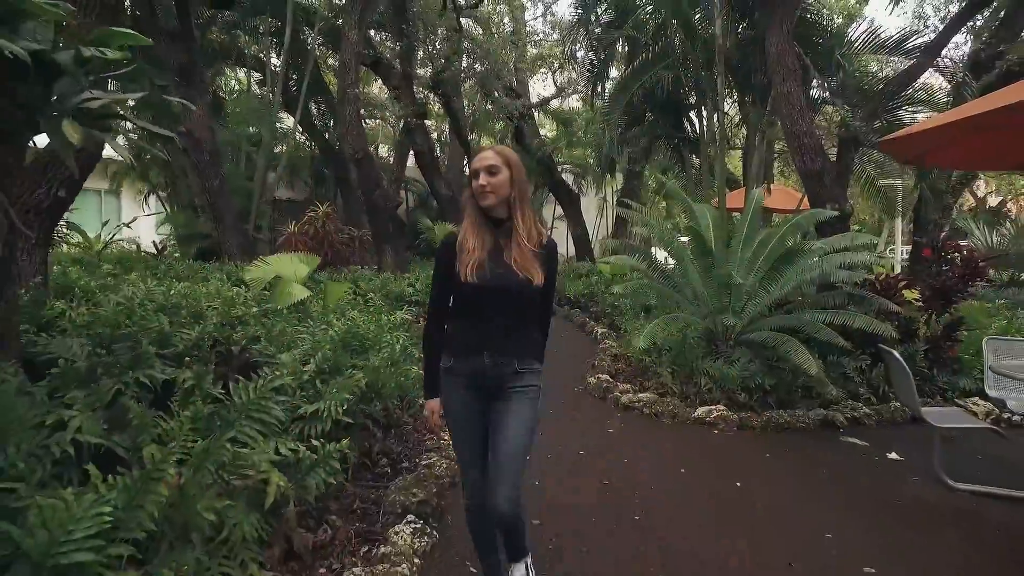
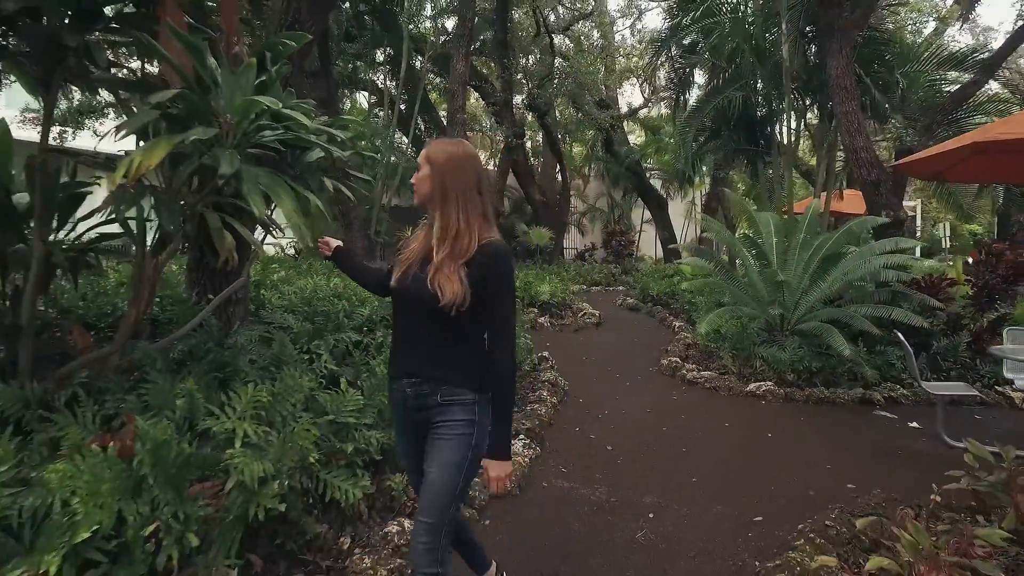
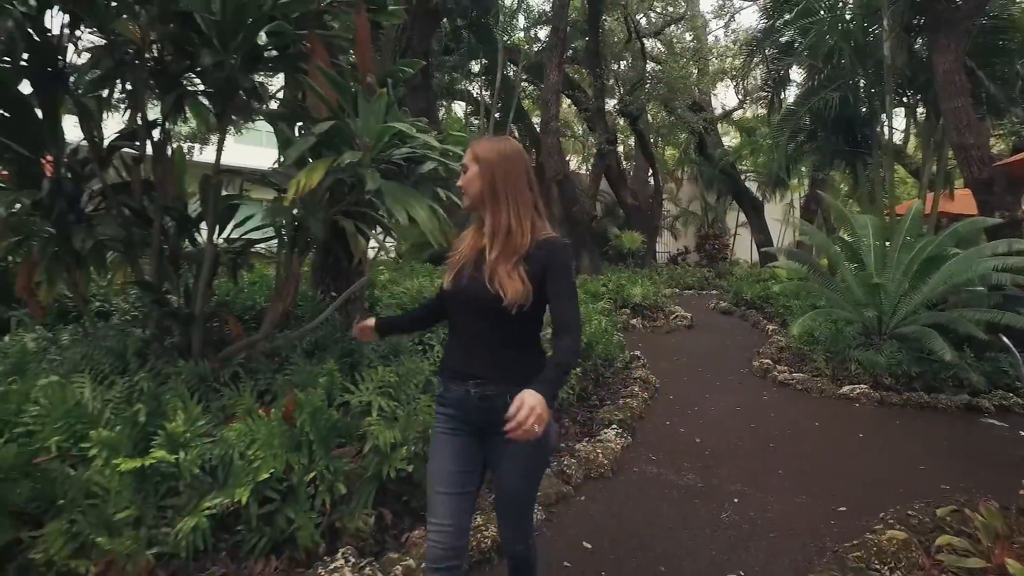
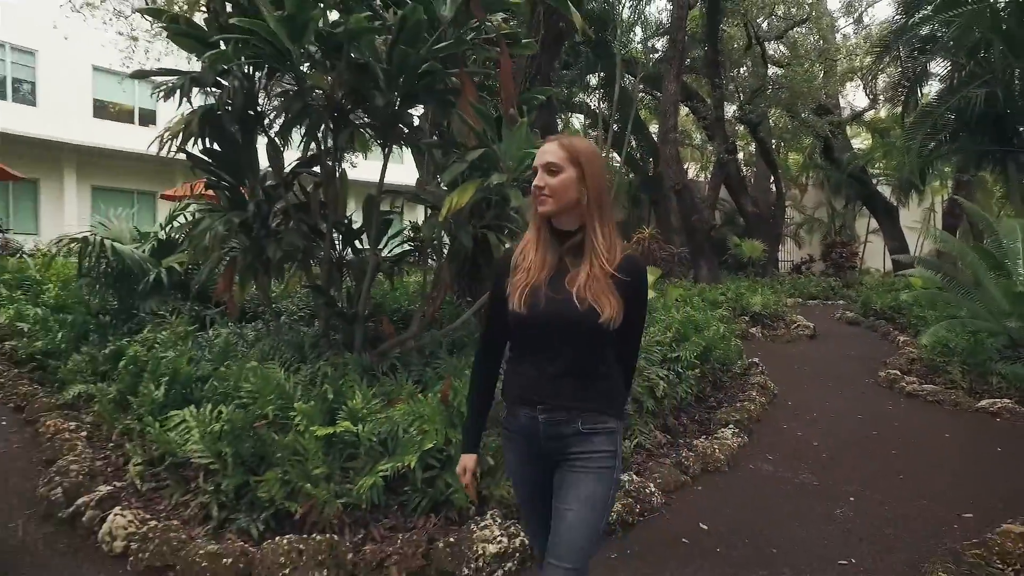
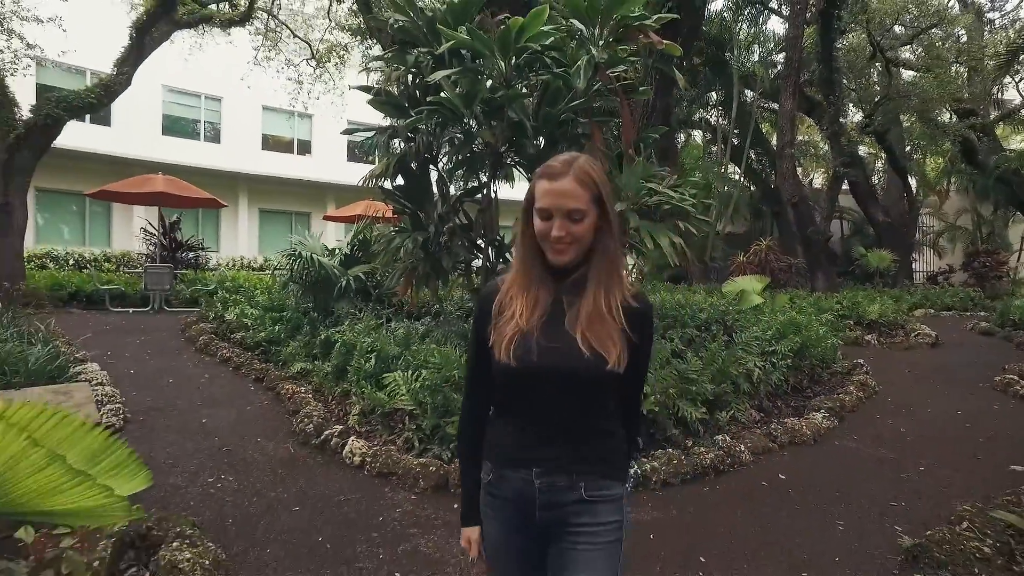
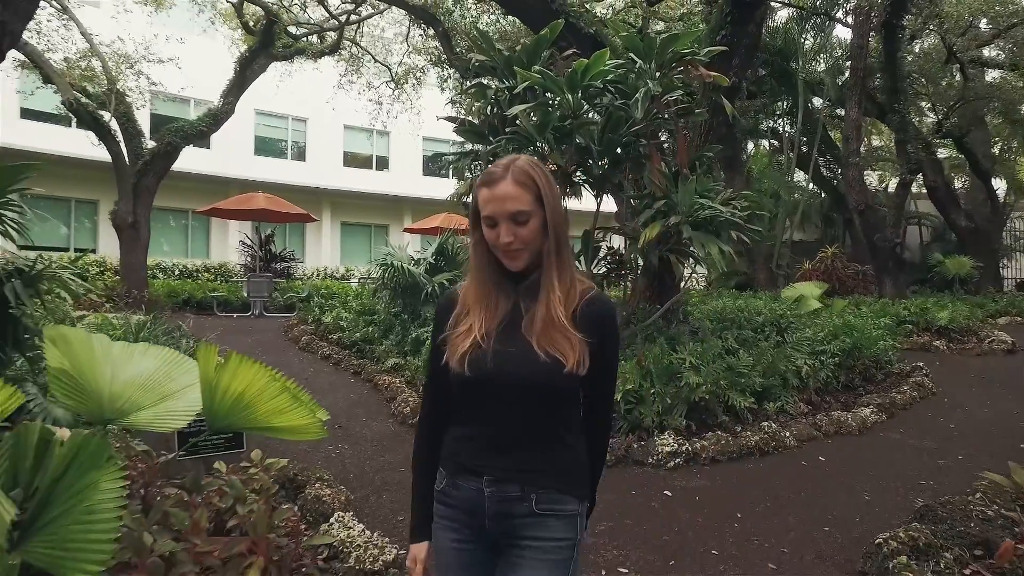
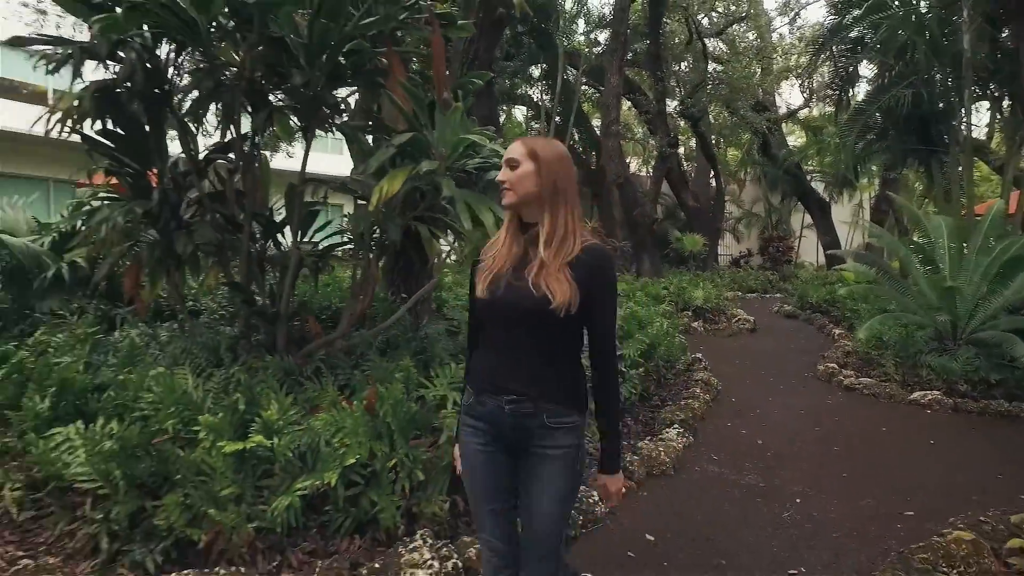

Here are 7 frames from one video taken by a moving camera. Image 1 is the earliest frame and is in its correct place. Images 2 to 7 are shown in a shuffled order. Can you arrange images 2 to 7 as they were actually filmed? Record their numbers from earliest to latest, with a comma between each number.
2, 3, 7, 4, 5, 6
